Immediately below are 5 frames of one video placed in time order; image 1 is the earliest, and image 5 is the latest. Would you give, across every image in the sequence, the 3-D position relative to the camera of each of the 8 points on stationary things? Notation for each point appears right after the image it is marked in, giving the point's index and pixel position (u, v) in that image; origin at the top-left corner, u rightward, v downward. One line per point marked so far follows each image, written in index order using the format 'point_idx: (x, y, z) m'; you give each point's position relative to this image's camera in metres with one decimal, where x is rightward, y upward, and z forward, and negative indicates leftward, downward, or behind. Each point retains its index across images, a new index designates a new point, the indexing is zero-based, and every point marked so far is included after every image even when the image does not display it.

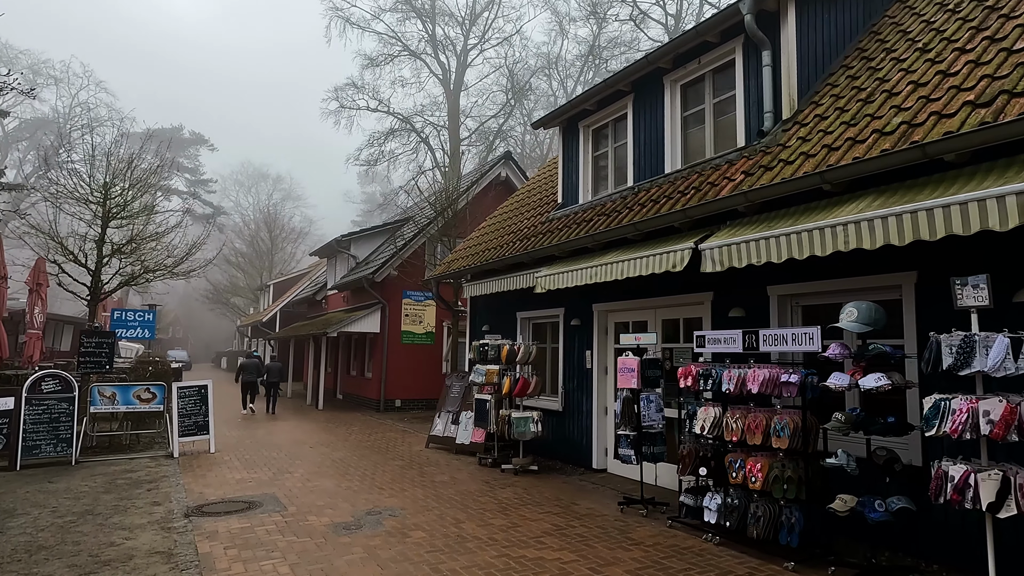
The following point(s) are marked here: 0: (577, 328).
0: (+0.9, -0.6, +10.1) m
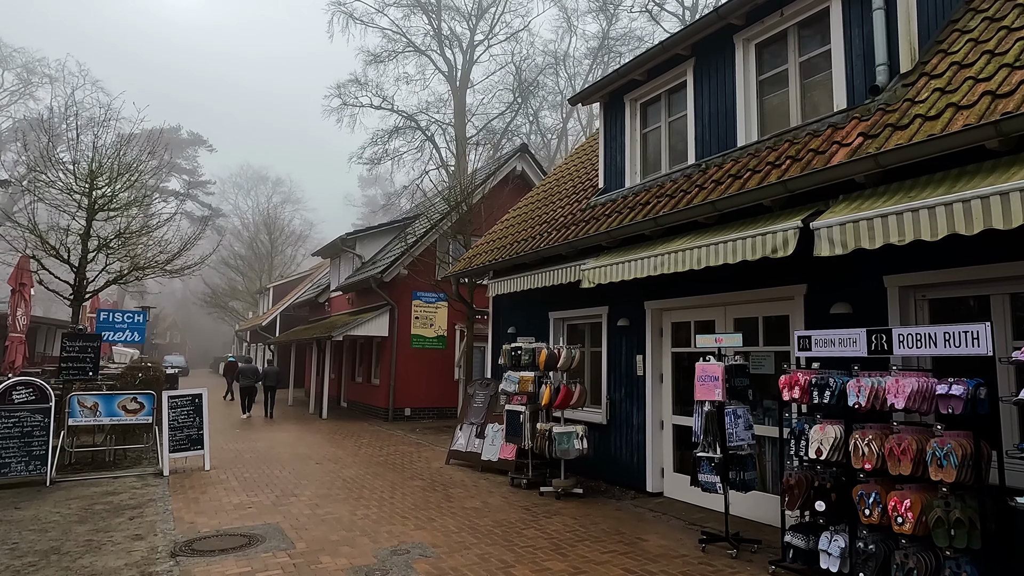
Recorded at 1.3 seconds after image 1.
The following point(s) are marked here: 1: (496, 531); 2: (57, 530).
0: (+1.4, -0.5, +8.8) m
1: (-0.2, -2.4, +6.7) m
2: (-4.7, -2.5, +7.0) m
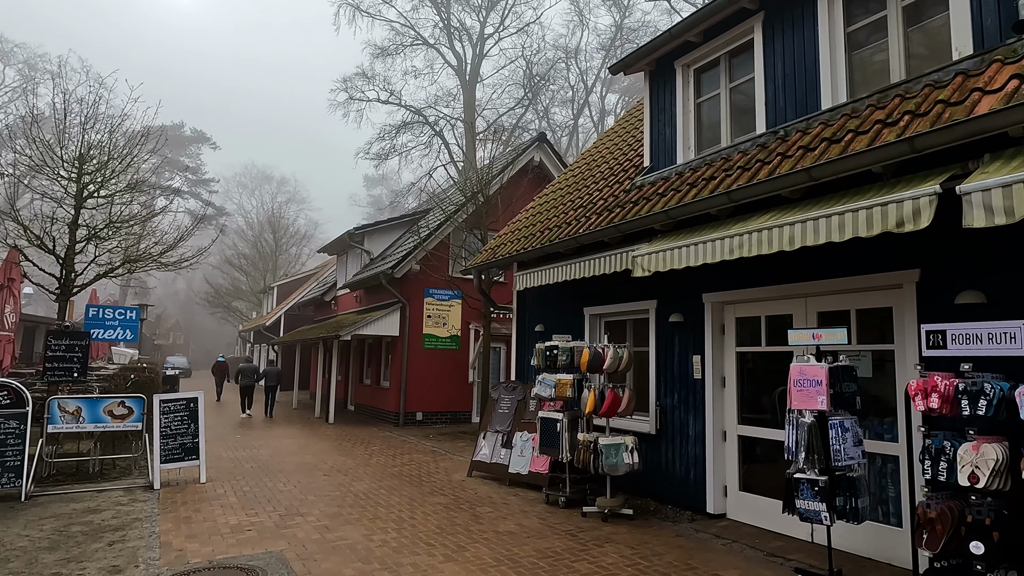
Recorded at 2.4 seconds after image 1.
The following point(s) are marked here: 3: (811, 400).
0: (+1.9, -0.4, +7.7) m
1: (+0.2, -2.3, +5.7) m
2: (-4.3, -2.4, +5.9) m
3: (+2.1, -0.8, +4.8) m
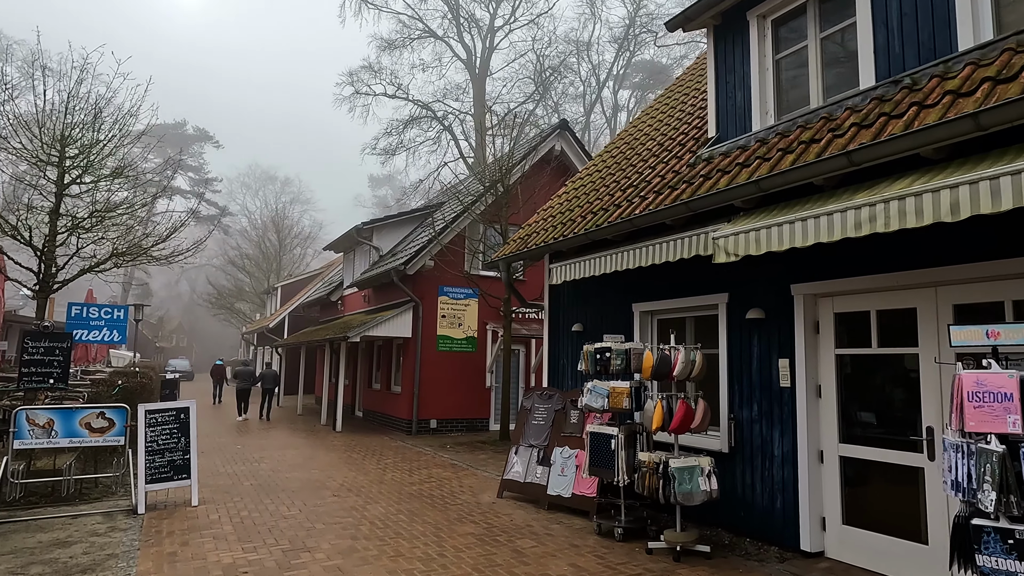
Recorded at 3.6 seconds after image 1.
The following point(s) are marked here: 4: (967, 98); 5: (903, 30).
0: (+2.3, -0.3, +6.4) m
1: (+0.7, -2.2, +4.4) m
2: (-3.9, -2.3, +4.7) m
3: (+2.6, -0.7, +3.6) m
4: (+2.9, +1.2, +4.3) m
5: (+3.2, +2.1, +5.4) m
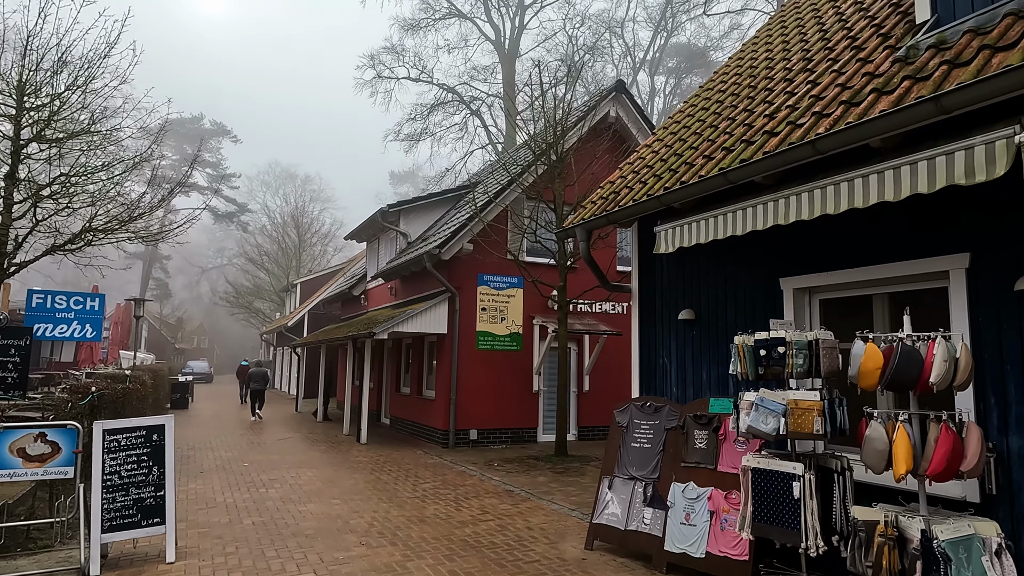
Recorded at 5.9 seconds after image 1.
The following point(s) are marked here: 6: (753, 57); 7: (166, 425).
0: (+3.1, -0.1, +4.0) m
1: (+1.4, -2.0, +2.0) m
2: (-3.1, -2.1, +2.4) m
3: (+3.3, -0.4, +1.1) m
4: (+3.6, +1.5, +1.9) m
5: (+3.9, +2.4, +3.0) m
6: (+2.8, +2.7, +7.8) m
7: (-3.2, -1.3, +6.3) m
